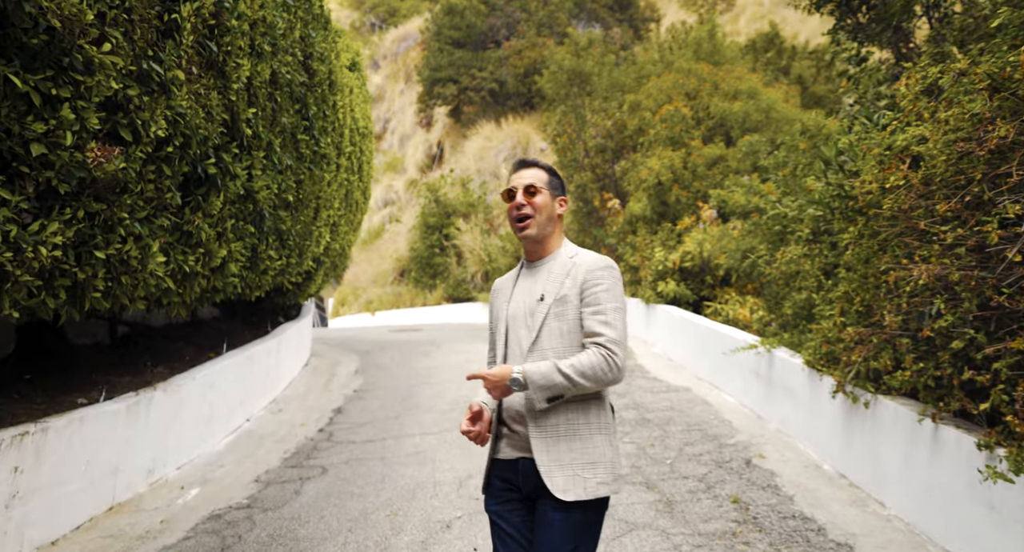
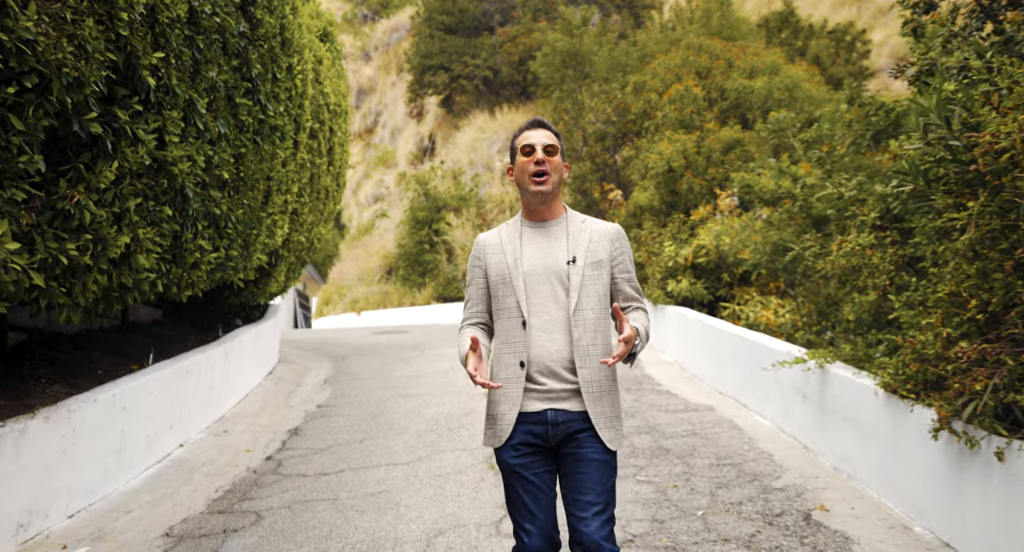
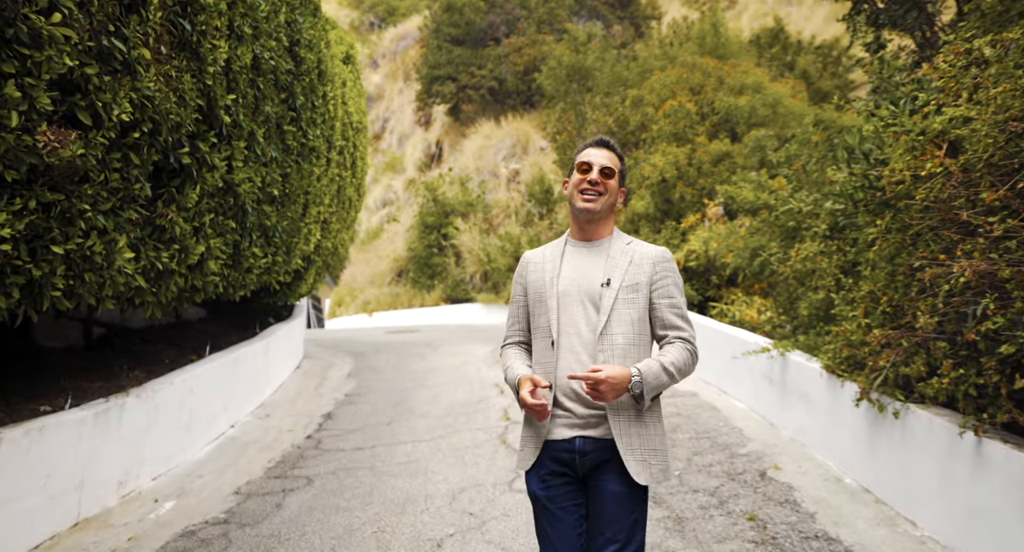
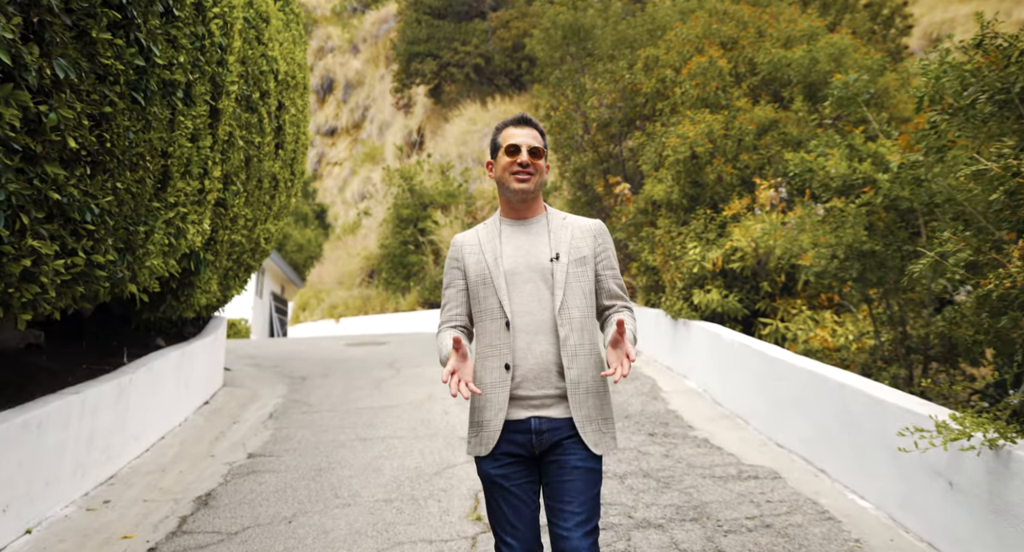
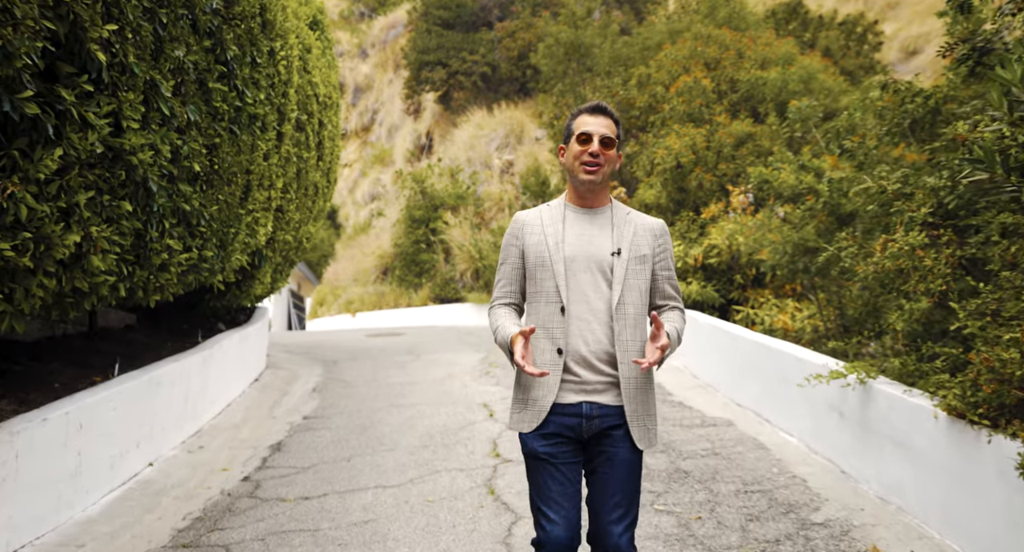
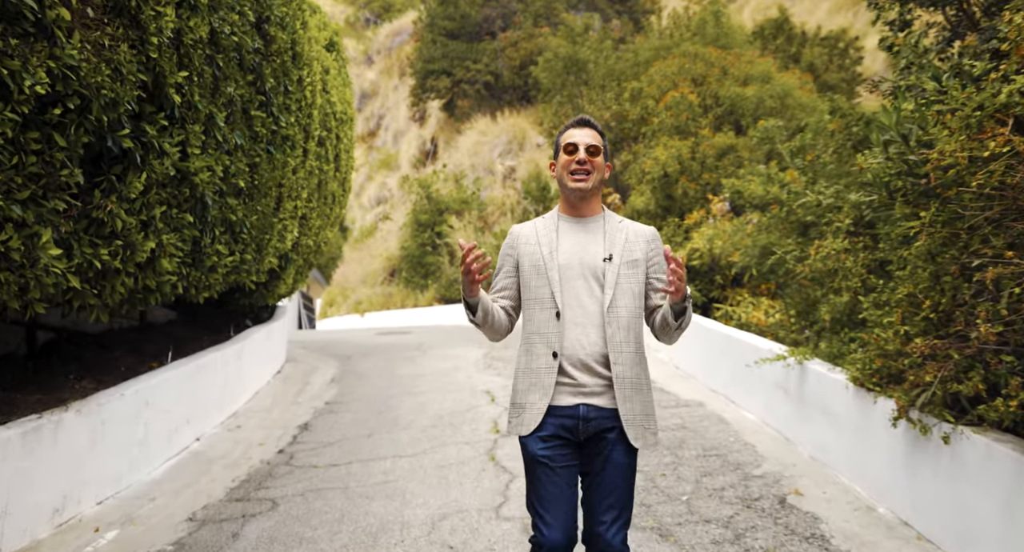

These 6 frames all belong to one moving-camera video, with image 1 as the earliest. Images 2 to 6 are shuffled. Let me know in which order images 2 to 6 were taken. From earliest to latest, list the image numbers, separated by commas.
3, 6, 2, 5, 4
